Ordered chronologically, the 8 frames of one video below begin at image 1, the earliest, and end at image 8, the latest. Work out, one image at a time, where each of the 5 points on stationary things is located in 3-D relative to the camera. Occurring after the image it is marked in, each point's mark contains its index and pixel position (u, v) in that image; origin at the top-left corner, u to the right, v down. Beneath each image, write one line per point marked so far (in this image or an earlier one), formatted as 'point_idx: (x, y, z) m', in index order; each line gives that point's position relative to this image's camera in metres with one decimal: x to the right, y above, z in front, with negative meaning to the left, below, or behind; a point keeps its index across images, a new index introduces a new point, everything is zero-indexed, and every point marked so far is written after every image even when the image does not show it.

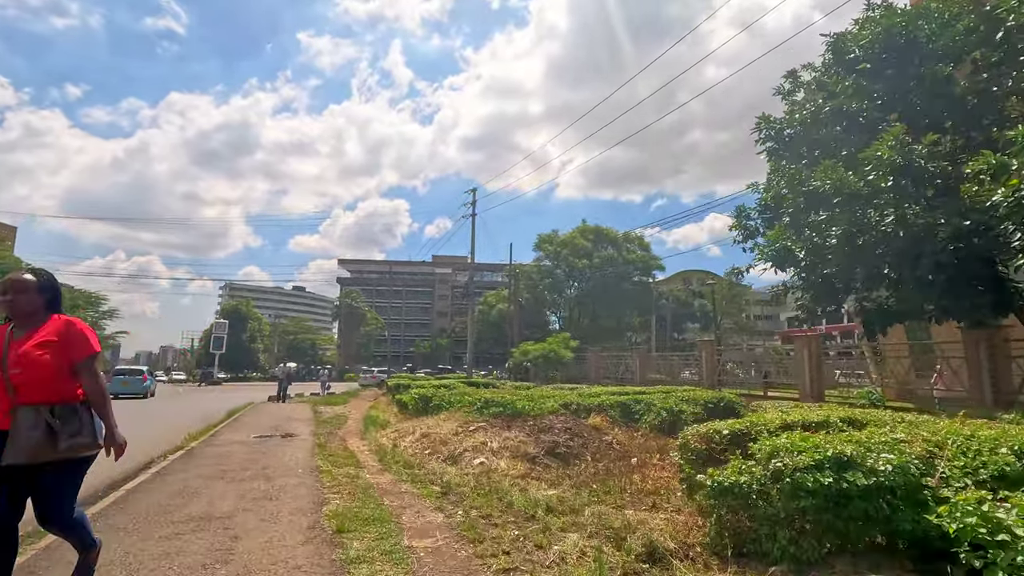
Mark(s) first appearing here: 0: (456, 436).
0: (-0.9, -2.5, +9.2) m
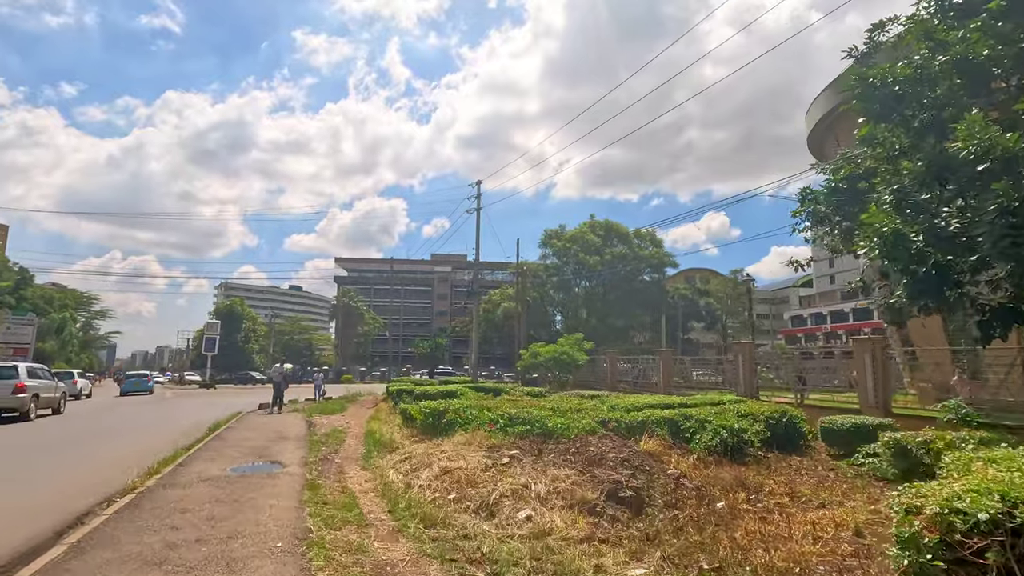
0: (-0.3, -2.5, +7.2) m
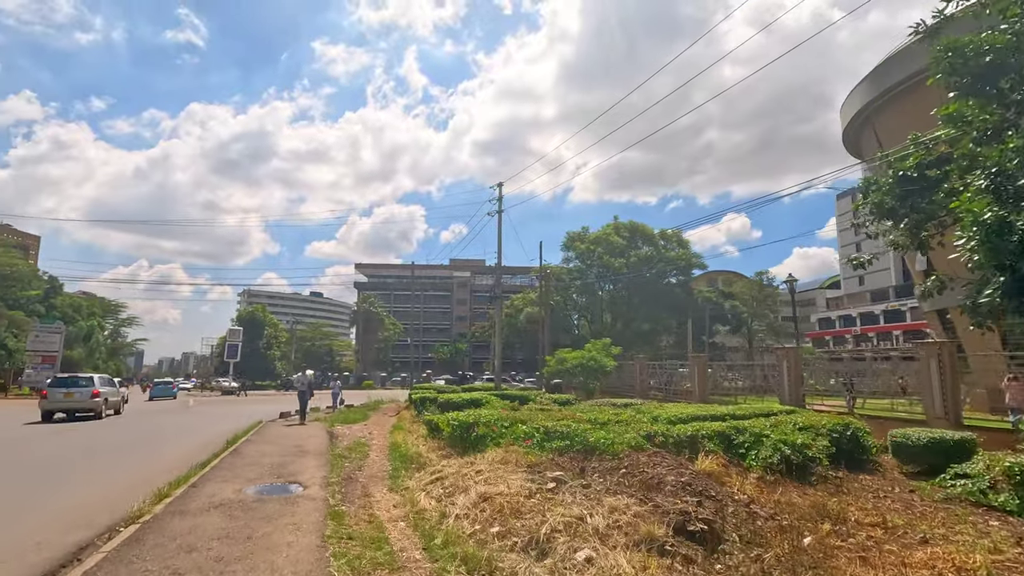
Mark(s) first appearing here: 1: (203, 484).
0: (+0.2, -2.5, +6.4) m
1: (-4.7, -3.0, +8.1) m
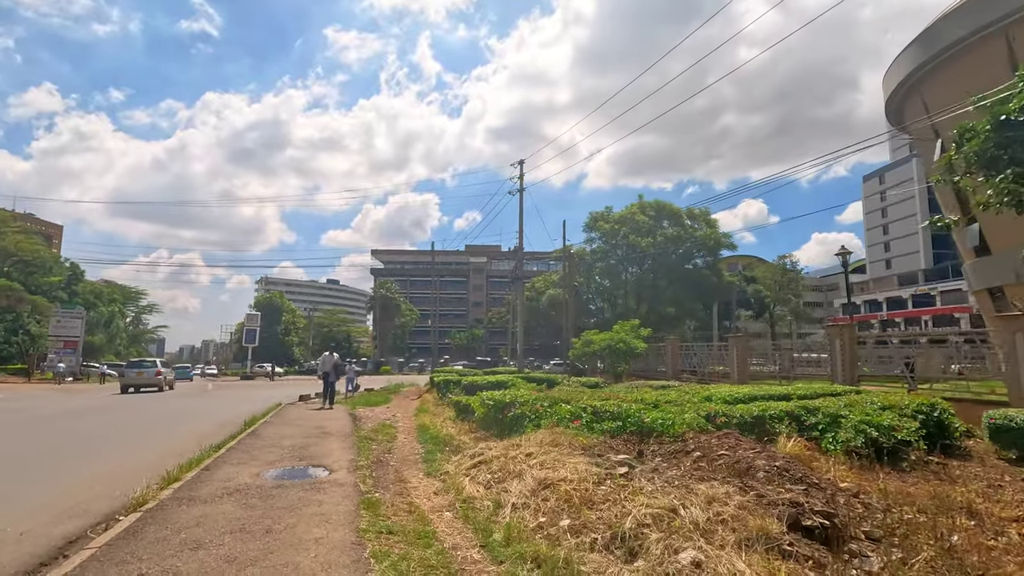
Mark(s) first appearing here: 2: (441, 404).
0: (+0.9, -2.0, +5.3) m
1: (-4.0, -2.4, +7.2) m
2: (-2.7, -4.2, +19.5) m
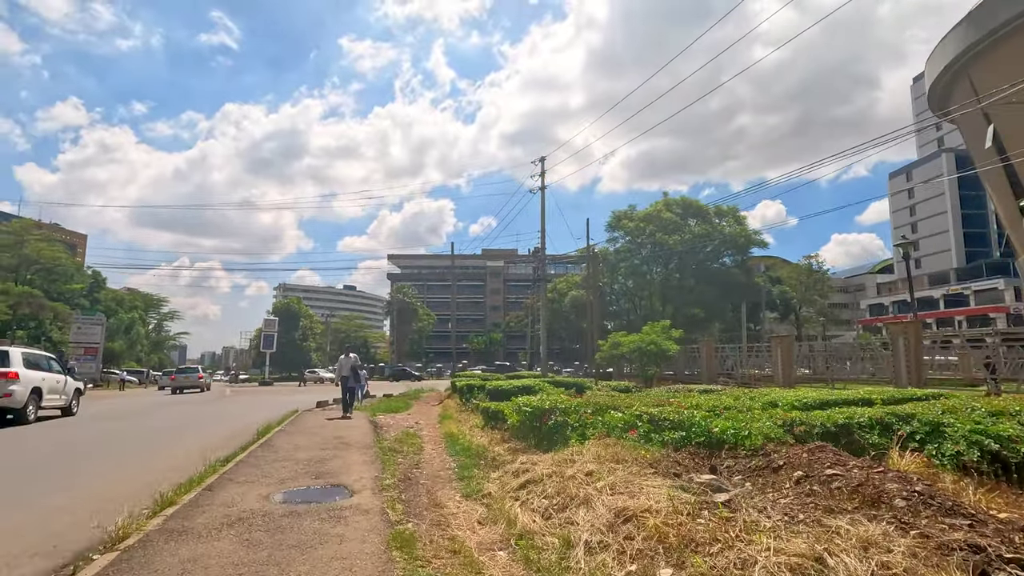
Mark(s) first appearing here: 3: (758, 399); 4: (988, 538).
0: (+1.5, -1.8, +4.1) m
1: (-3.4, -2.3, +6.2) m
2: (-1.7, -4.2, +18.4) m
3: (+4.8, -2.2, +10.4) m
4: (+3.4, -1.8, +3.8) m
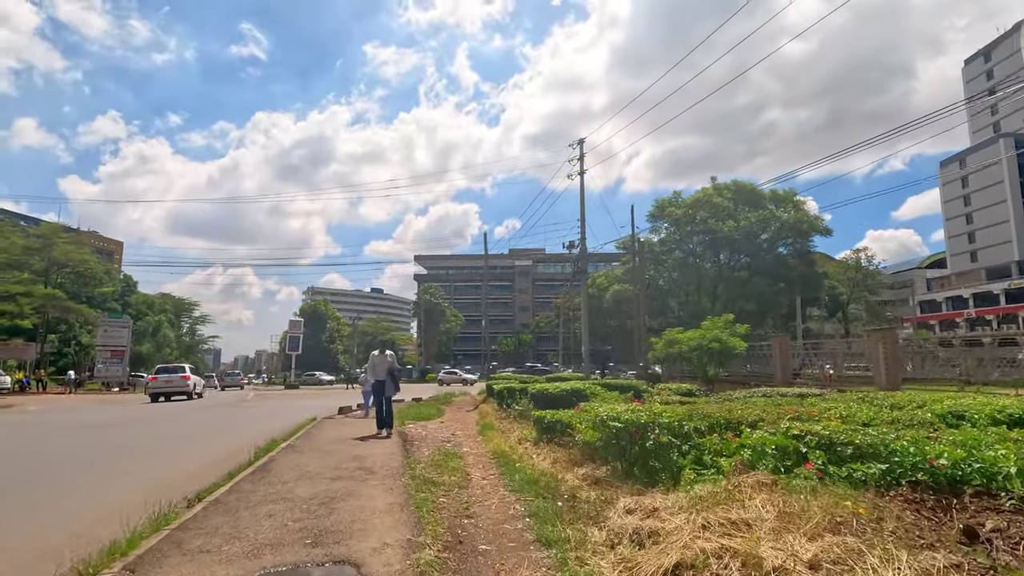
0: (+2.2, -1.3, +1.4) m
1: (-2.5, -1.9, +3.7) m
2: (-0.2, -3.9, +15.8) m
3: (+5.9, -1.7, +7.5) m
4: (+4.1, -1.3, +1.0) m
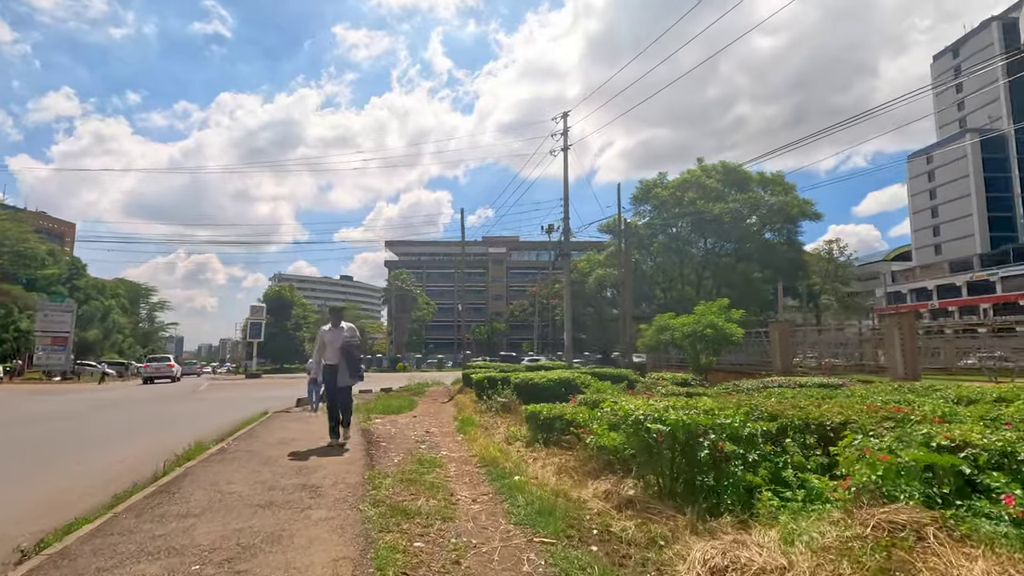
0: (+2.5, -1.0, -0.4) m
1: (-2.3, -1.5, +1.6) m
2: (-0.6, -3.2, +13.8) m
3: (+5.9, -1.3, +5.9) m
4: (+4.5, -1.0, -0.7) m
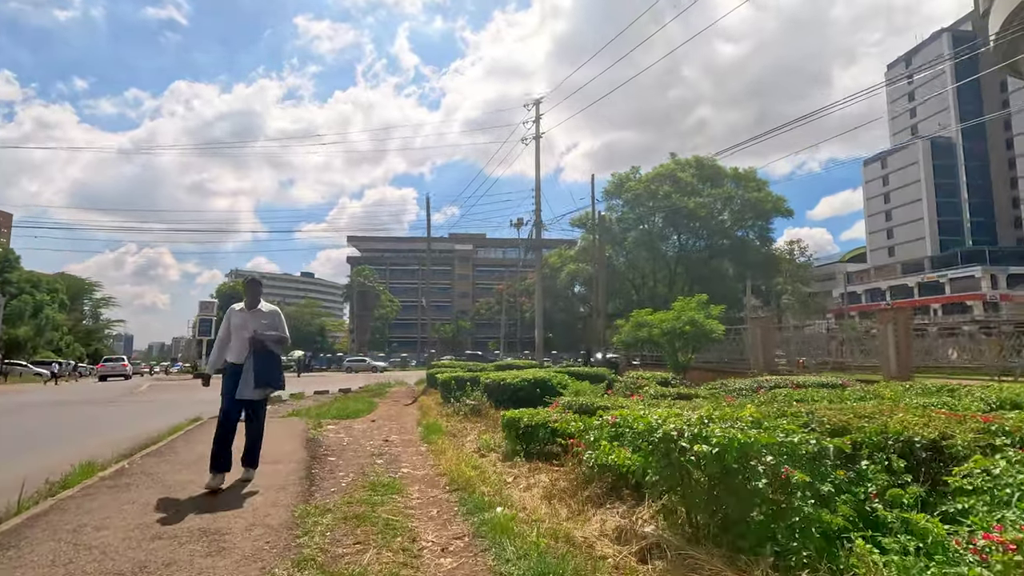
0: (+2.8, -0.8, -1.6) m
1: (-2.1, -1.3, +0.1) m
2: (-1.3, -3.0, +12.4) m
3: (+5.7, -1.1, +4.9) m
4: (+4.7, -0.8, -1.8) m
